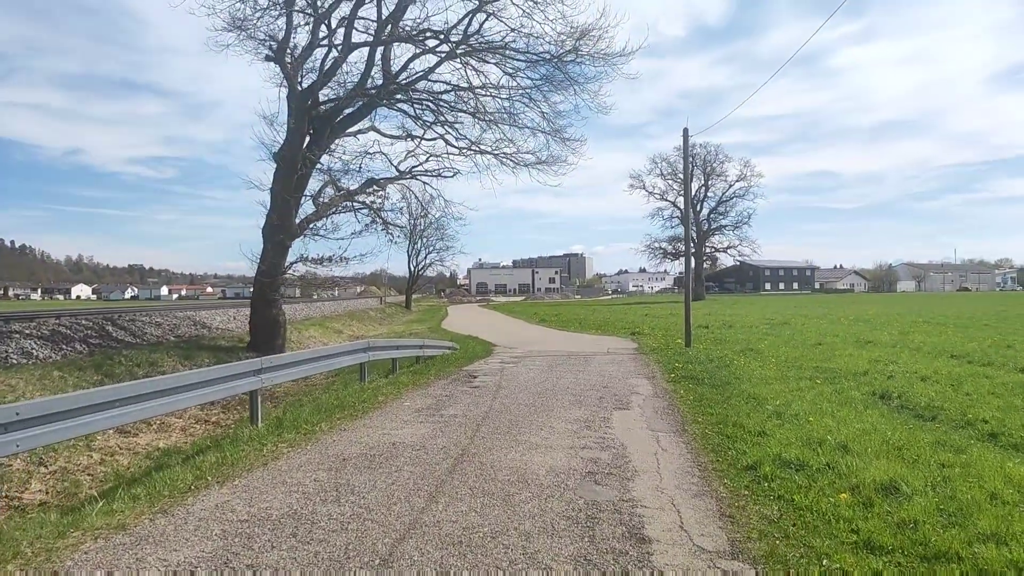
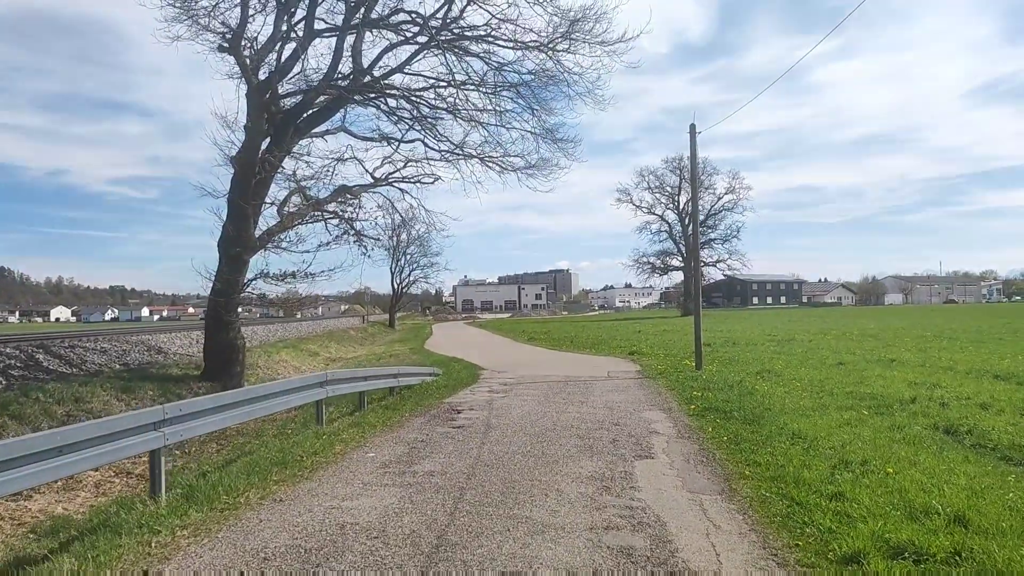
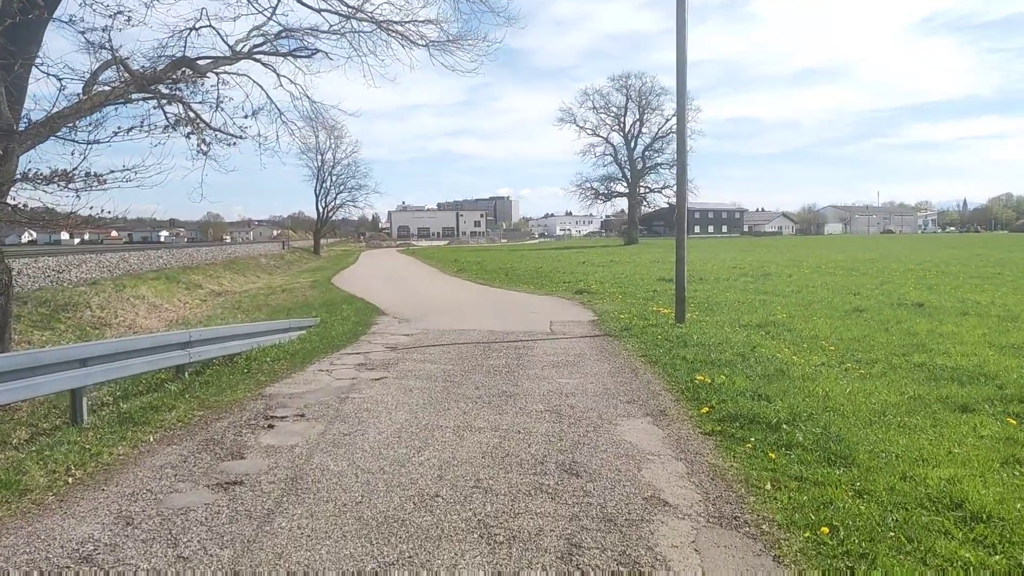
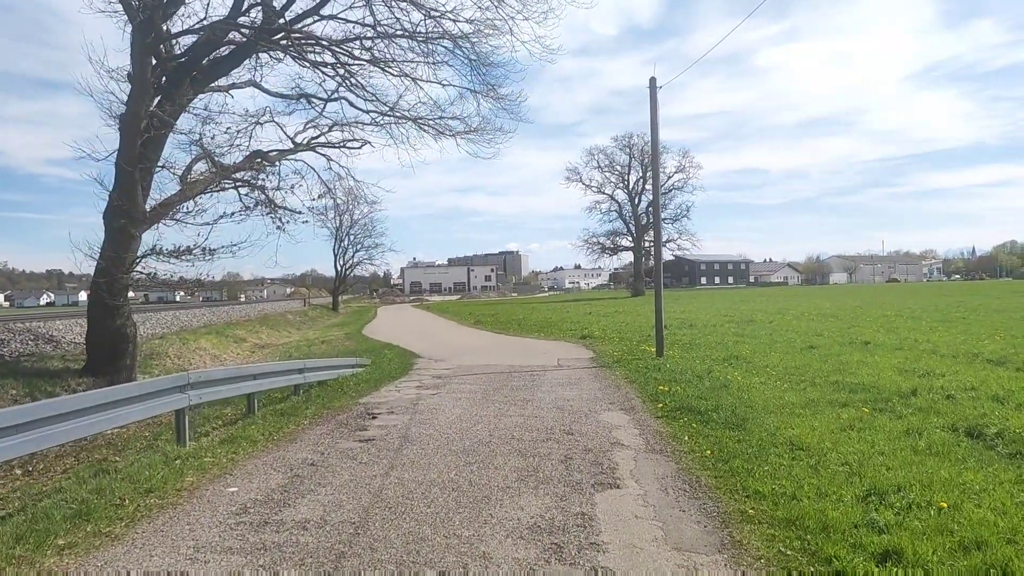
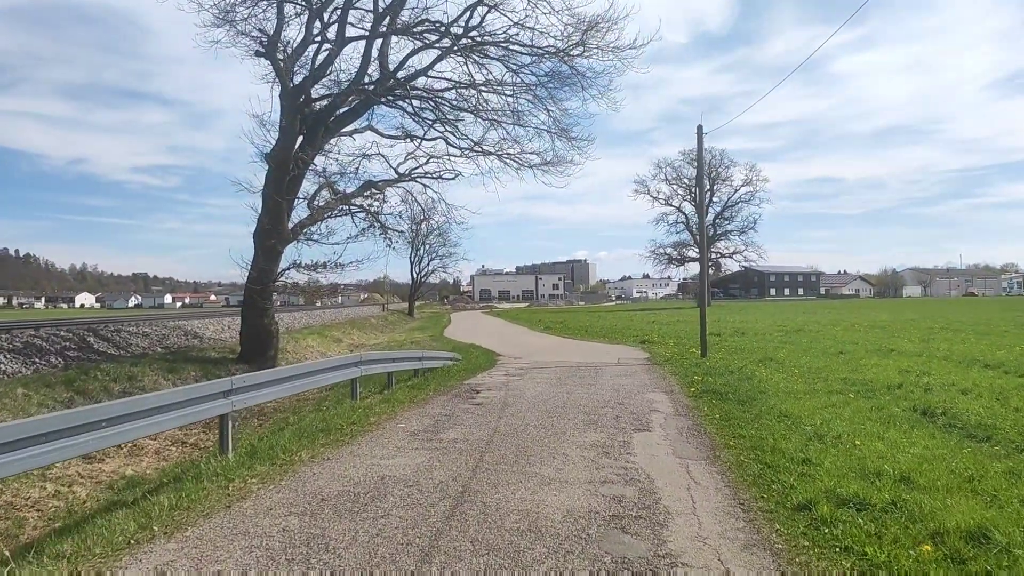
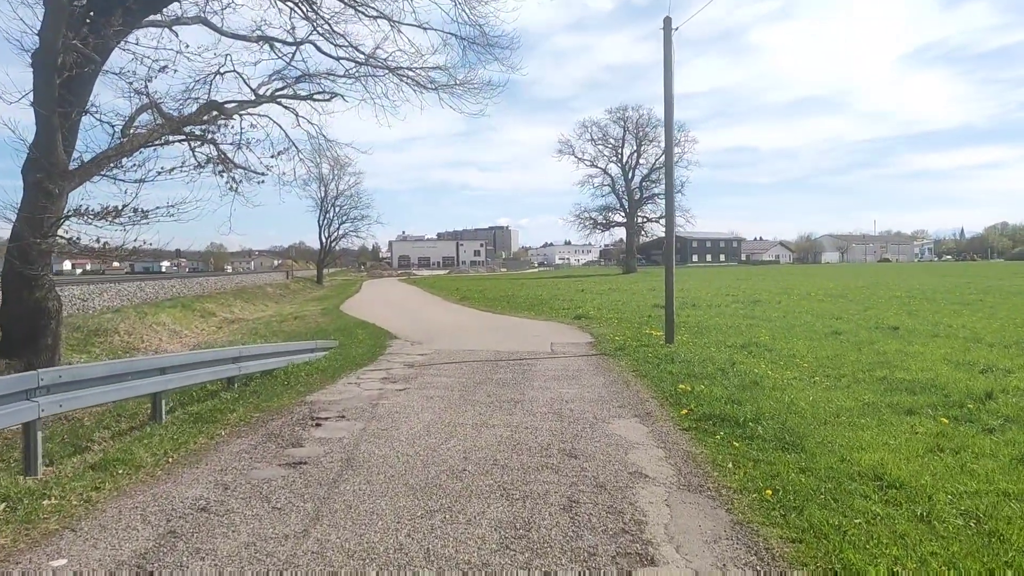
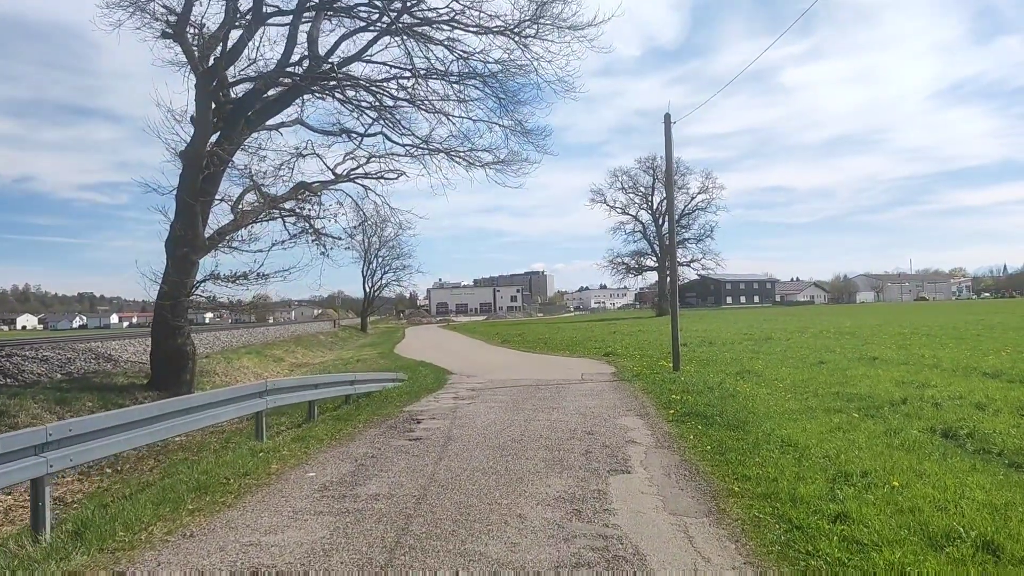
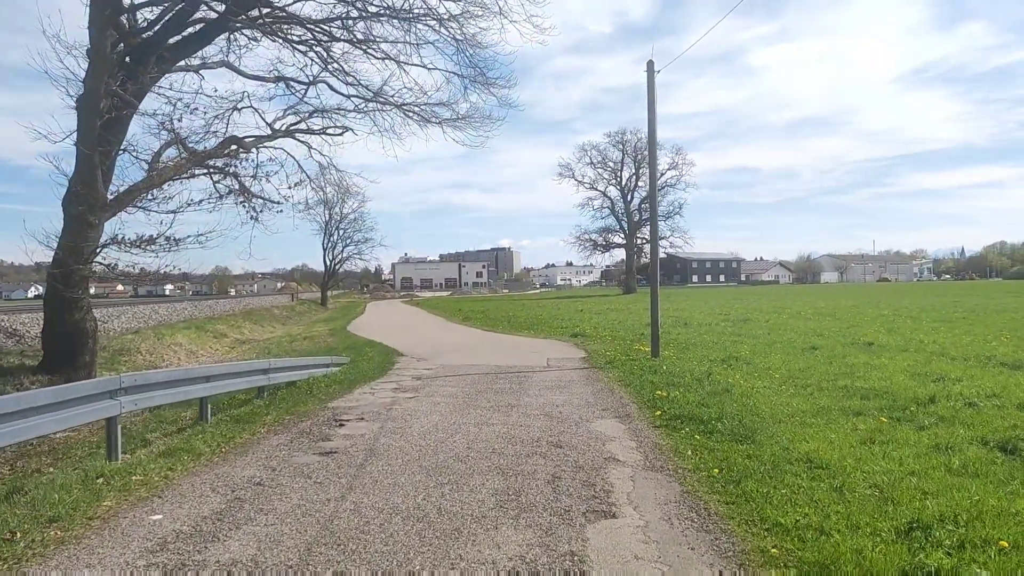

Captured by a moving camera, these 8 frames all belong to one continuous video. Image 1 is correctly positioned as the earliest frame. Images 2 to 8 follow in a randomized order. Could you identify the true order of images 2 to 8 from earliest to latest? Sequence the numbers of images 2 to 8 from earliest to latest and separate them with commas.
5, 2, 7, 4, 8, 6, 3
